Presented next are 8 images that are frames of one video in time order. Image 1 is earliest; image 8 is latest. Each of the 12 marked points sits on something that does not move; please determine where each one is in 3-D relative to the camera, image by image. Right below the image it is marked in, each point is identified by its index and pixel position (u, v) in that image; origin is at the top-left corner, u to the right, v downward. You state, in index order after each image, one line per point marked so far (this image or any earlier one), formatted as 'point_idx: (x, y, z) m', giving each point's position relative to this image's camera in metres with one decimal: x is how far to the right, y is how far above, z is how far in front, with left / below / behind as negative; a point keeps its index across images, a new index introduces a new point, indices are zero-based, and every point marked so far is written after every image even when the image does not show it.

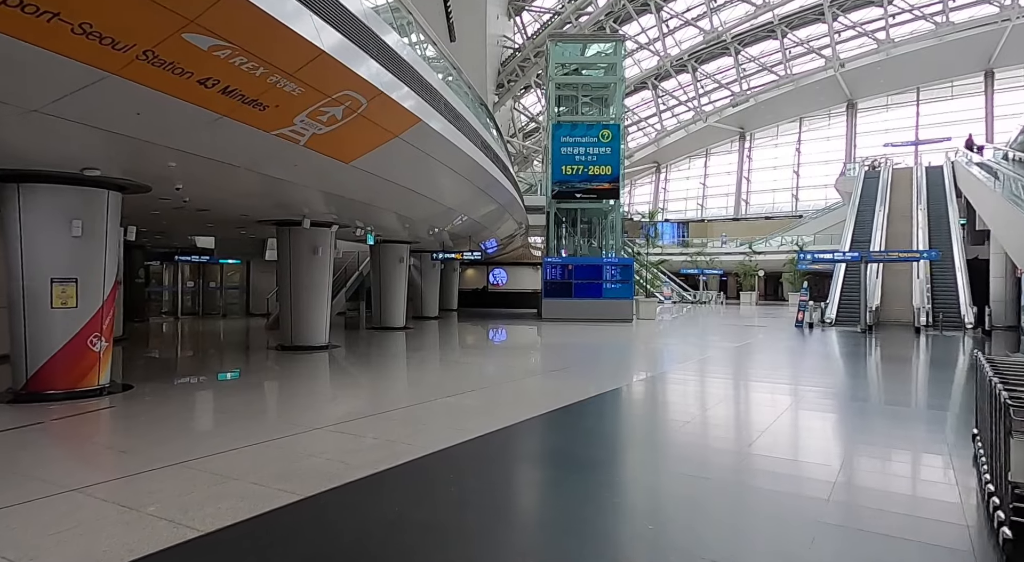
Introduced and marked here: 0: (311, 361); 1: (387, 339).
0: (-3.5, -1.3, +10.4) m
1: (-3.0, -1.4, +14.7) m
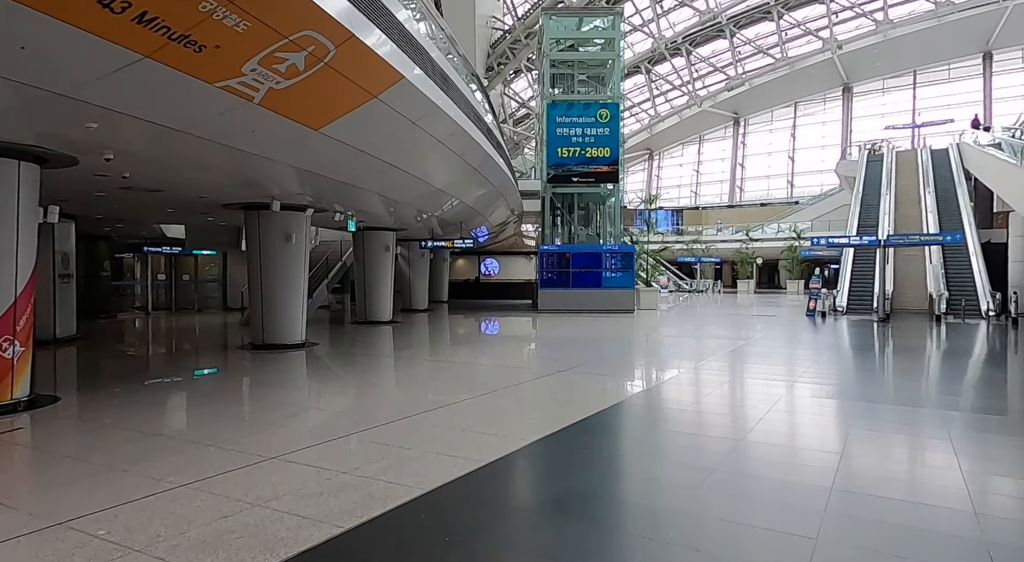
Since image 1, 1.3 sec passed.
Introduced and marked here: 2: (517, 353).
0: (-3.5, -1.2, +9.3) m
1: (-3.1, -1.2, +13.6) m
2: (+0.1, -1.5, +12.8) m
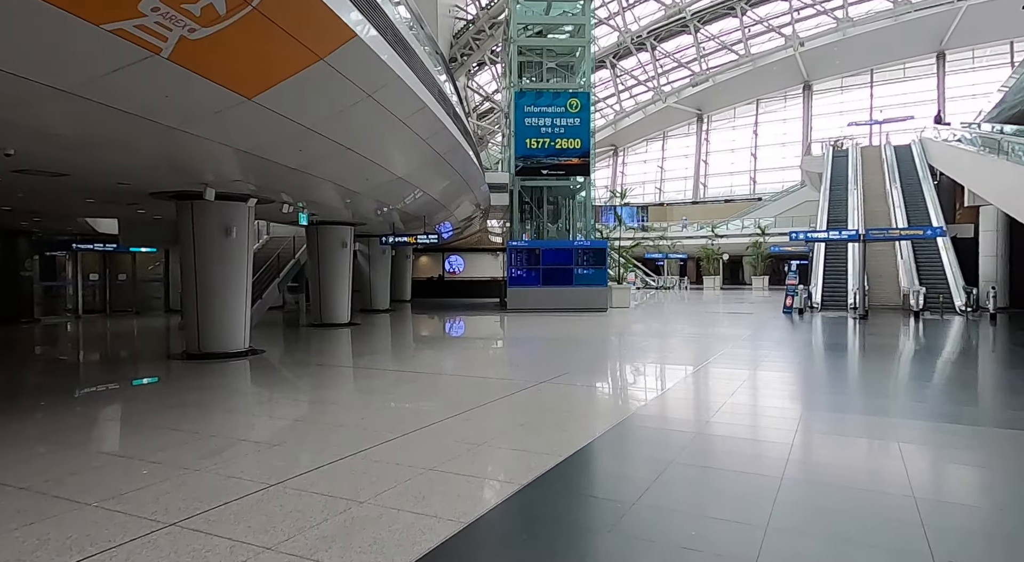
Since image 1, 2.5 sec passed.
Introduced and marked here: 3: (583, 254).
0: (-3.9, -1.2, +8.2) m
1: (-3.8, -1.2, +12.5) m
2: (-0.5, -1.4, +11.9) m
3: (+2.1, +0.8, +18.2) m
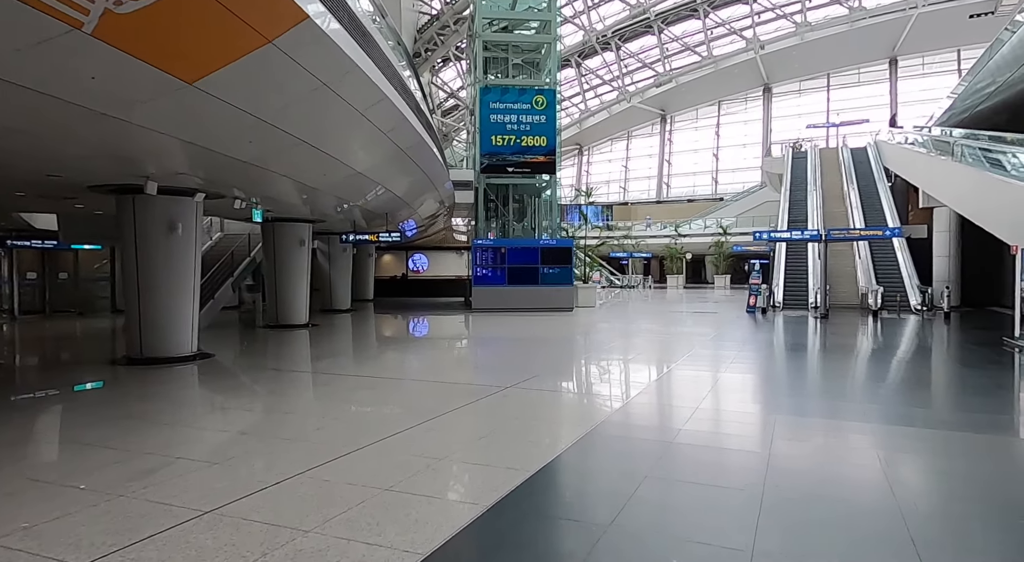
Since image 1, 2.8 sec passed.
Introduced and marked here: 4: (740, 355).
0: (-4.3, -1.2, +7.8) m
1: (-4.5, -1.2, +12.0) m
2: (-1.1, -1.4, +11.6) m
3: (+1.1, +0.8, +18.0) m
4: (+4.3, -1.4, +11.4) m
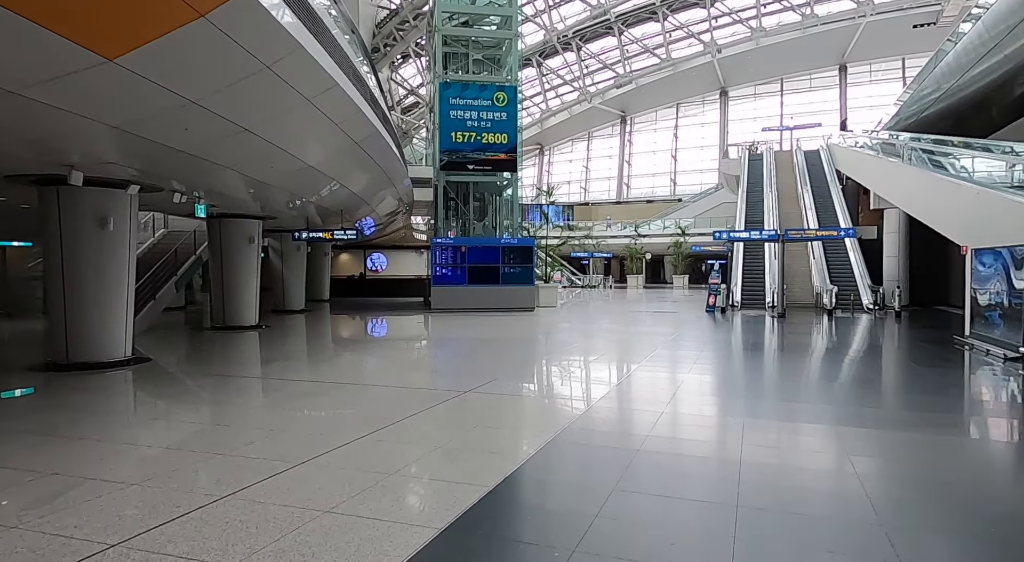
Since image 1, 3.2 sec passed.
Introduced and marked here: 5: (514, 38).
0: (-4.8, -1.2, +7.2) m
1: (-5.2, -1.1, +11.5) m
2: (-1.9, -1.4, +11.2) m
3: (-0.1, +0.9, +17.8) m
4: (+3.5, -1.4, +11.4) m
5: (0.0, +7.2, +17.9) m
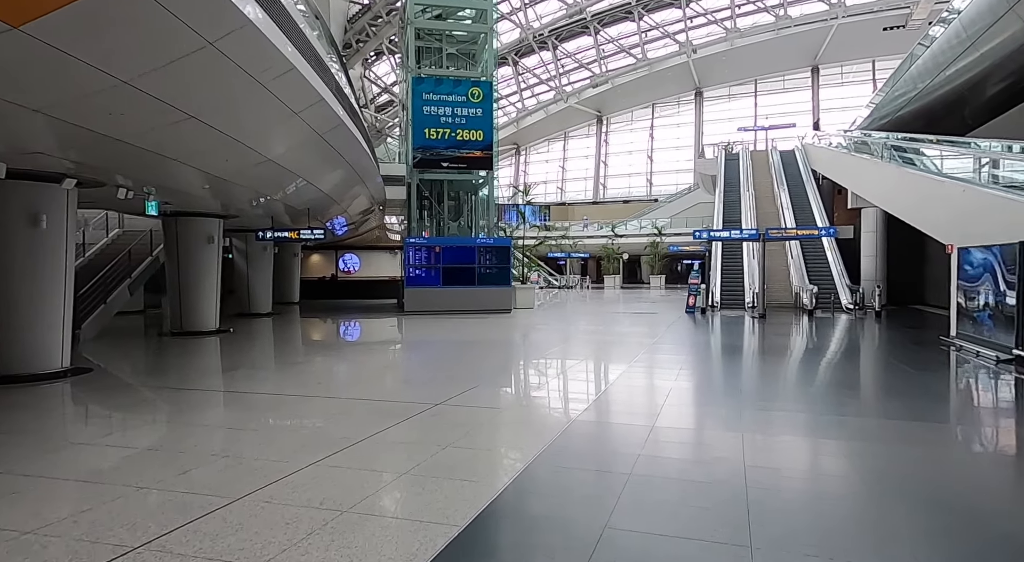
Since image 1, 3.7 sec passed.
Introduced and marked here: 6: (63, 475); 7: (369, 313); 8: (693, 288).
0: (-5.1, -1.2, +6.5) m
1: (-5.7, -1.2, +10.8) m
2: (-2.3, -1.4, +10.7) m
3: (-0.8, +0.8, +17.3) m
4: (+3.1, -1.4, +11.0) m
5: (-0.7, +7.1, +17.4) m
6: (-2.7, -1.2, +3.7) m
7: (-4.4, -1.0, +18.6) m
8: (+5.0, -0.2, +17.0) m
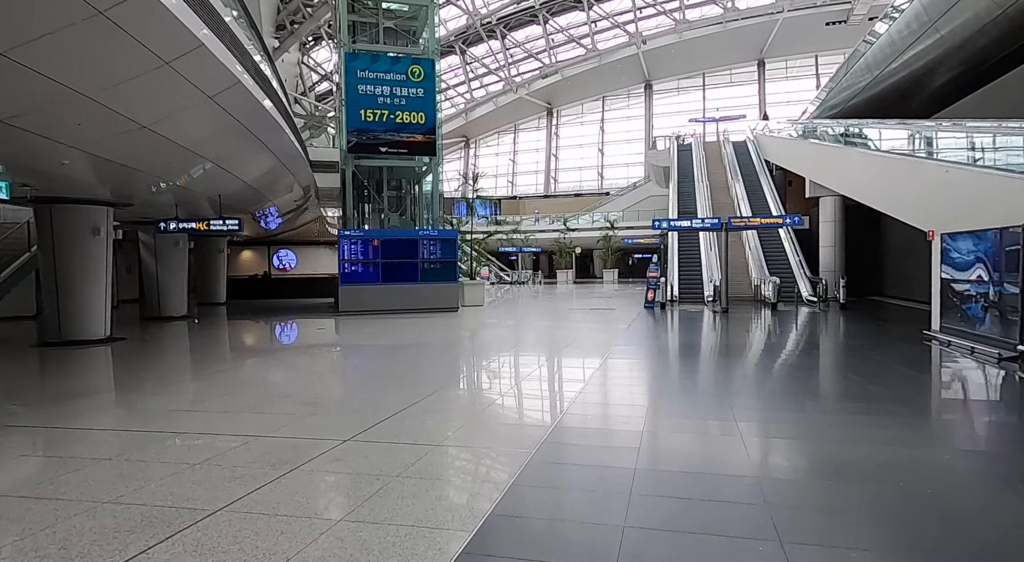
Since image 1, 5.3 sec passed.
0: (-5.6, -1.2, +4.9) m
1: (-6.5, -1.2, +9.1) m
2: (-3.2, -1.4, +9.3) m
3: (-2.2, +0.9, +16.0) m
4: (+2.2, -1.3, +10.0) m
5: (-2.2, +7.2, +16.1) m
6: (-3.0, -1.2, +2.2) m
7: (-5.9, -0.9, +17.0) m
8: (+3.7, 0.0, +16.1) m
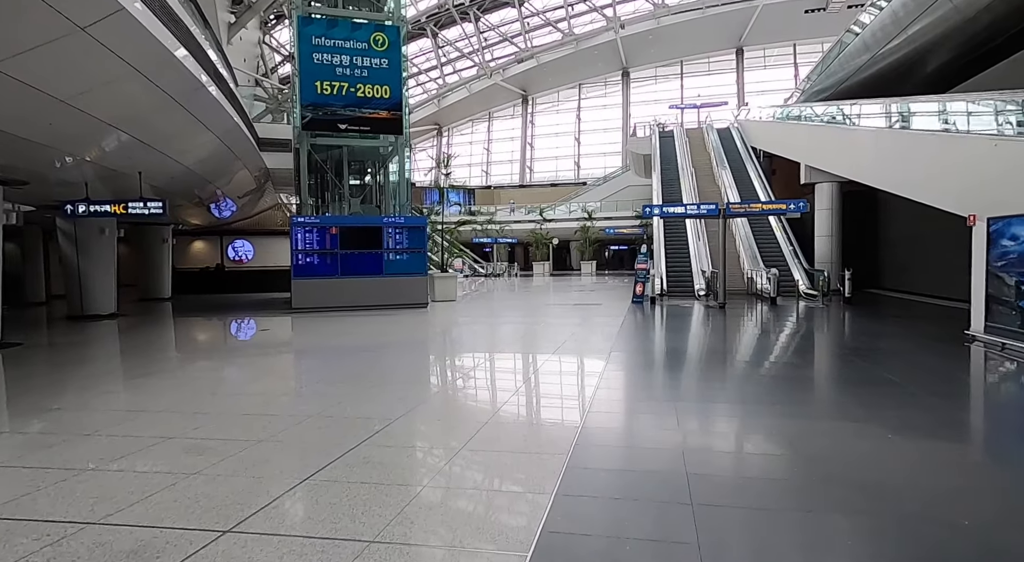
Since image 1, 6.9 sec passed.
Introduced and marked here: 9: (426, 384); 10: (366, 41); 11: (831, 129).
0: (-5.7, -1.2, +3.3) m
1: (-6.8, -1.1, +7.5) m
2: (-3.5, -1.3, +7.7) m
3: (-2.8, +1.1, +14.5) m
4: (+1.9, -1.1, +8.8) m
5: (-2.8, +7.4, +14.5) m
6: (-3.0, -1.2, +0.7) m
7: (-6.5, -0.8, +15.4) m
8: (+3.1, +0.2, +14.9) m
9: (-0.8, -1.3, +6.0) m
10: (-3.2, +5.2, +13.3) m
11: (+7.3, +3.2, +13.1) m
